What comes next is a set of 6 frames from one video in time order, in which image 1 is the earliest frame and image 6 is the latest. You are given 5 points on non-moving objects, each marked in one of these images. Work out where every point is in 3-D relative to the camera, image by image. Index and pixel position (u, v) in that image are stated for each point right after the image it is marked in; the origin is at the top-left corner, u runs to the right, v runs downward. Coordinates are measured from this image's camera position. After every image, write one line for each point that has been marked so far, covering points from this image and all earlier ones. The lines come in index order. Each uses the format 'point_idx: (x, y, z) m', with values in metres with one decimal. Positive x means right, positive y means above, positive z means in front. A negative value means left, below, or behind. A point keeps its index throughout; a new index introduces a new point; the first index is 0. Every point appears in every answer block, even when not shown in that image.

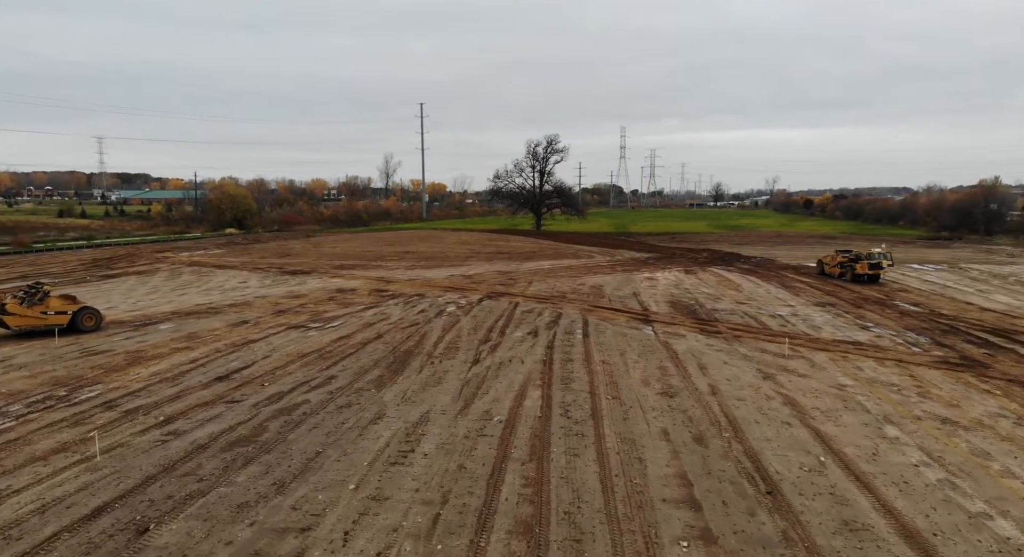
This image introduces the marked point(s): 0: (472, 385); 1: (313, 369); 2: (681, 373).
0: (-0.7, -1.8, +11.2) m
1: (-3.7, -1.7, +12.5) m
2: (+3.0, -1.7, +11.9) m
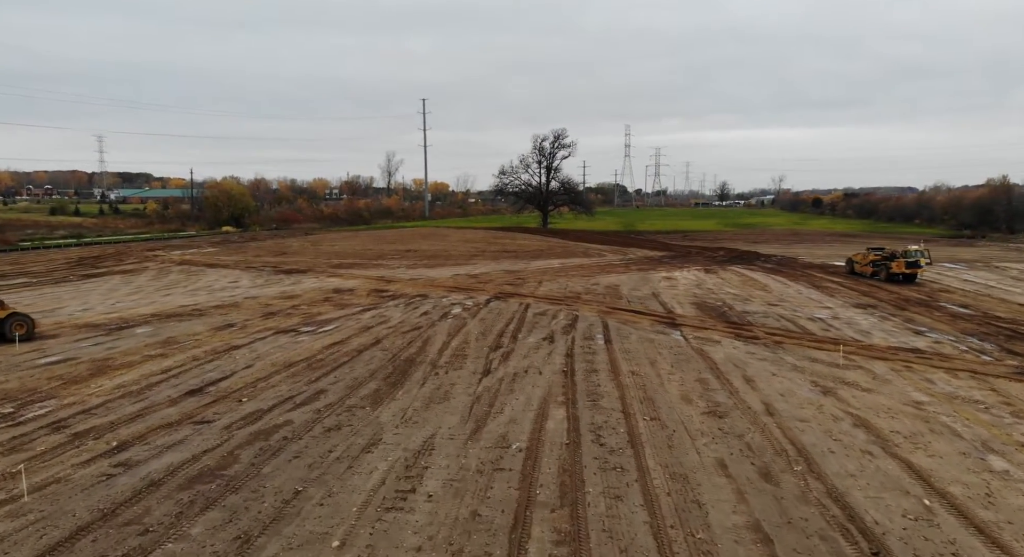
0: (-0.4, -1.7, +9.5) m
1: (-3.4, -1.7, +10.9) m
2: (+3.2, -1.7, +10.3) m
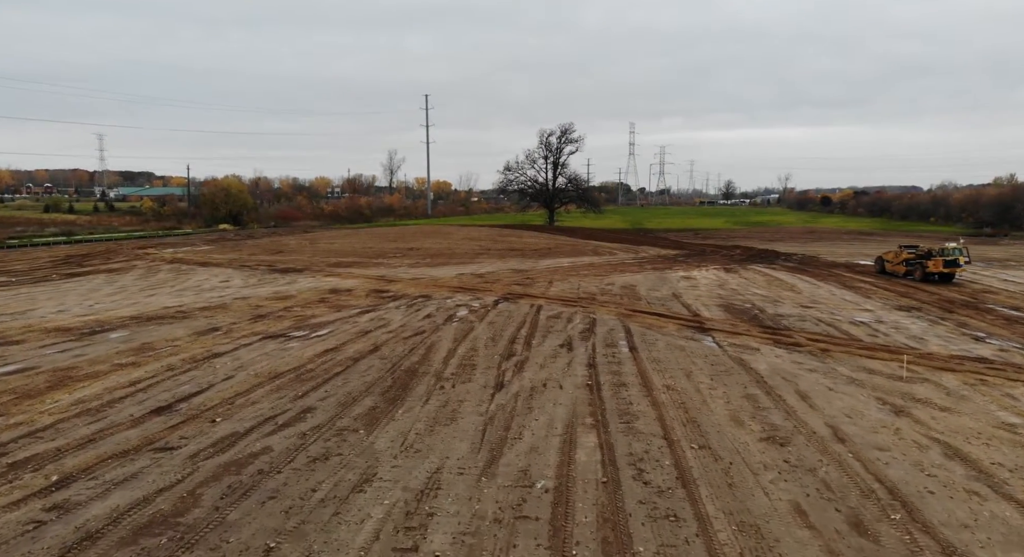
0: (-0.2, -1.7, +8.1) m
1: (-3.2, -1.7, +9.5) m
2: (+3.5, -1.7, +8.8) m
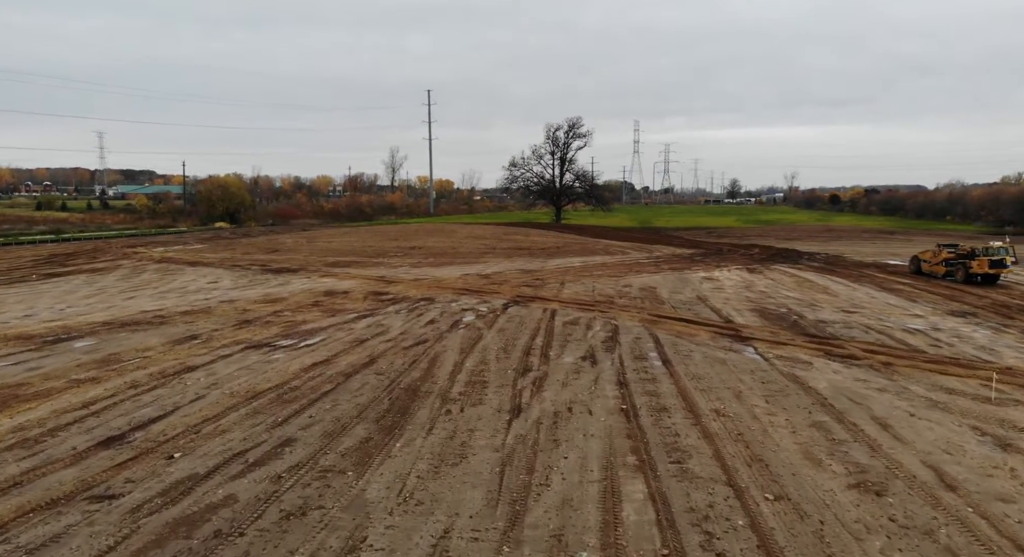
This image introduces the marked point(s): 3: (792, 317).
0: (+0.1, -1.8, +6.6) m
1: (-3.0, -1.7, +7.9) m
2: (+3.7, -1.7, +7.3) m
3: (+6.1, -0.8, +14.7) m
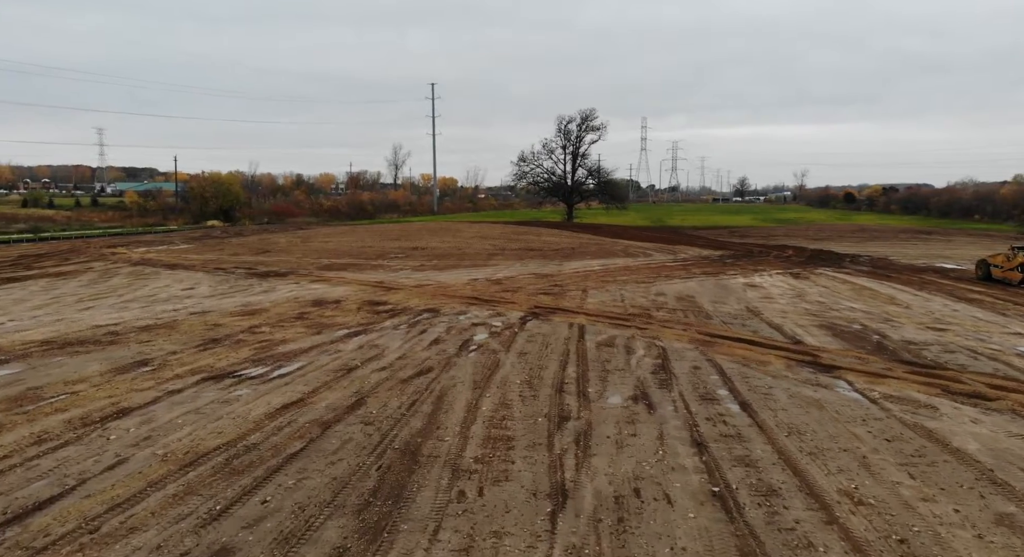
0: (+0.4, -2.0, +4.1) m
1: (-2.6, -1.9, +5.4) m
2: (+4.1, -1.9, +4.7) m
3: (+6.5, -1.0, +12.2) m
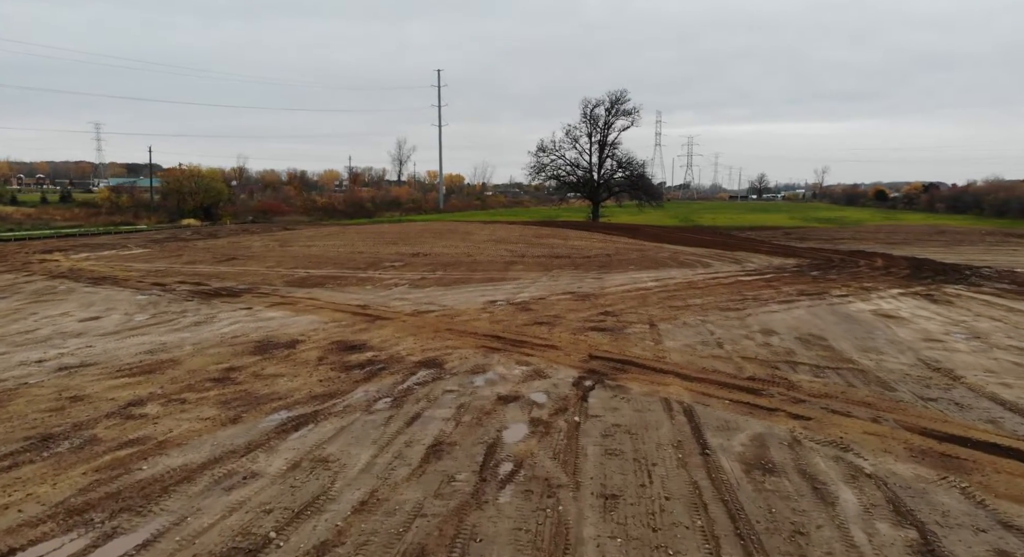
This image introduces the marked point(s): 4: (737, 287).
0: (+1.0, -2.6, -1.3) m
1: (-2.1, -2.5, +0.1) m
2: (+4.6, -2.5, -0.6) m
3: (+7.1, -1.6, +6.8) m
4: (+5.5, -0.2, +16.6) m
